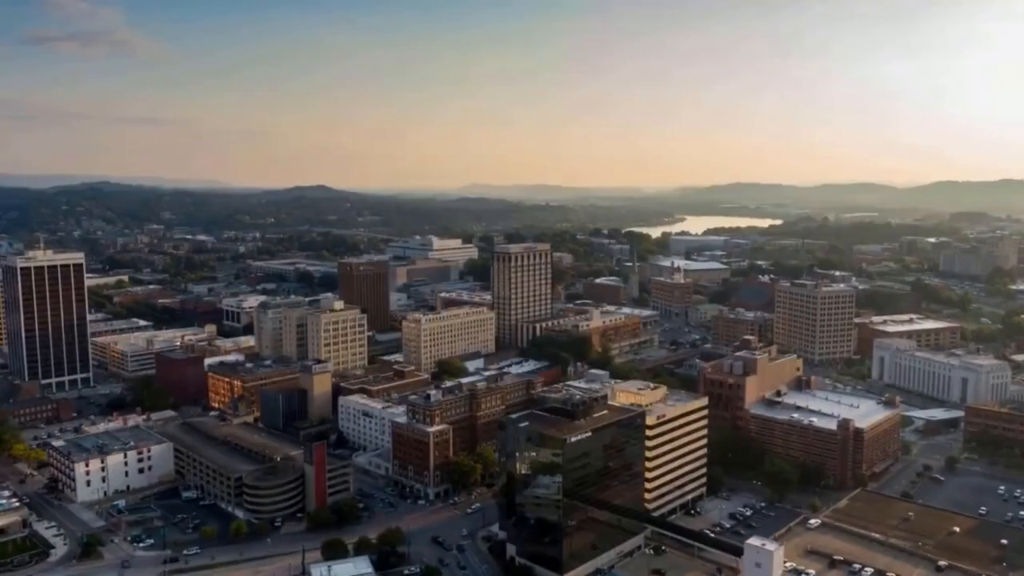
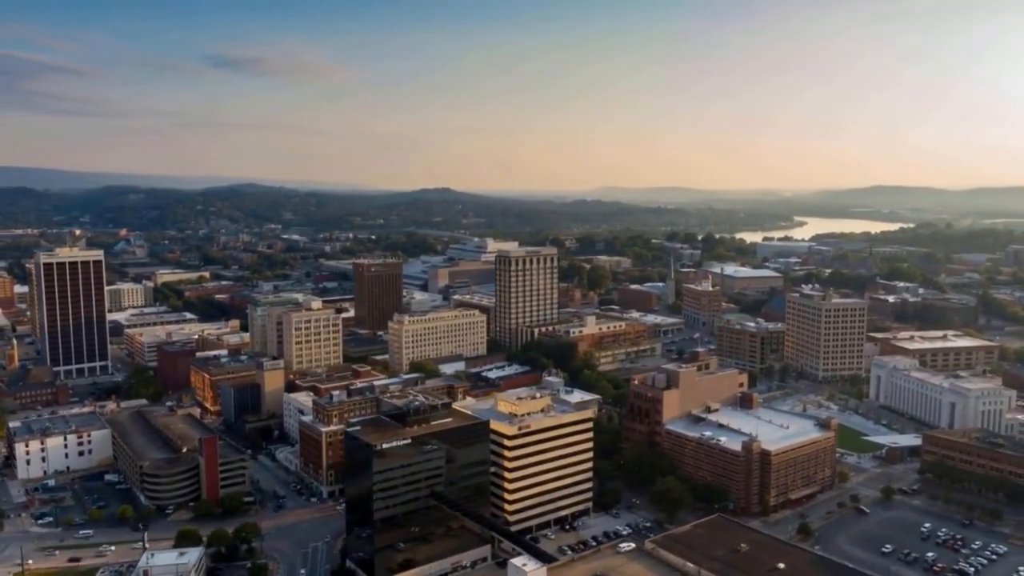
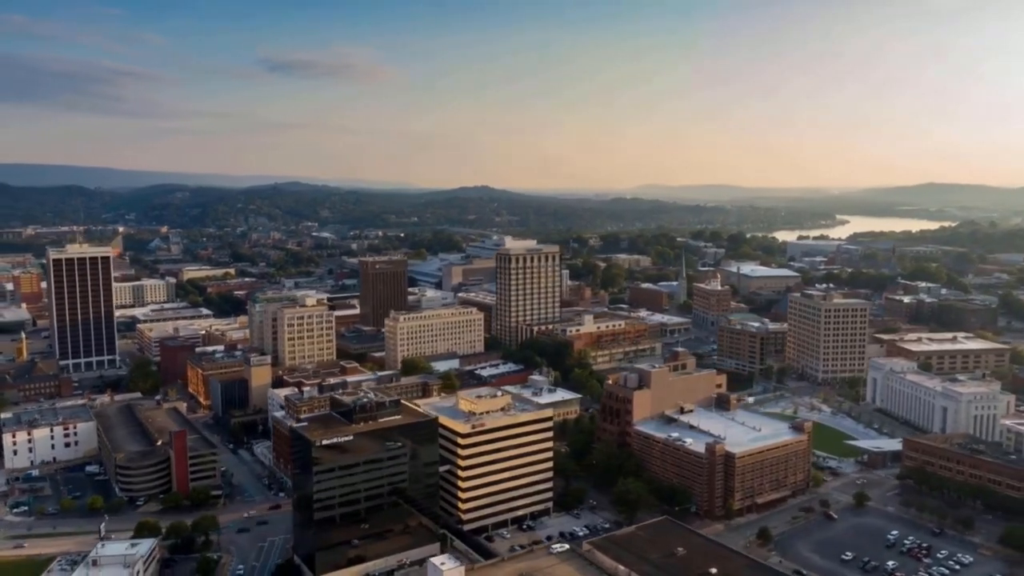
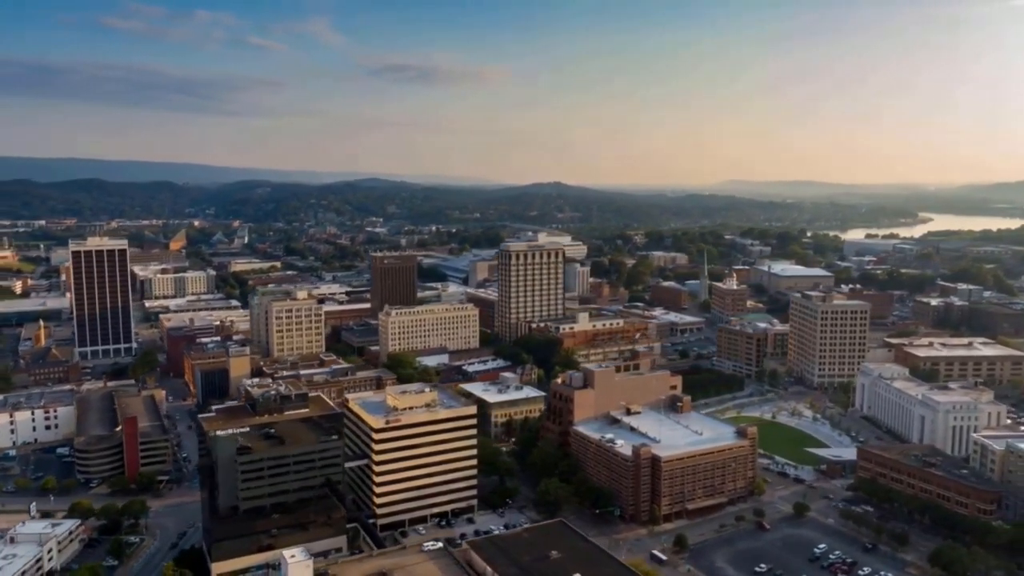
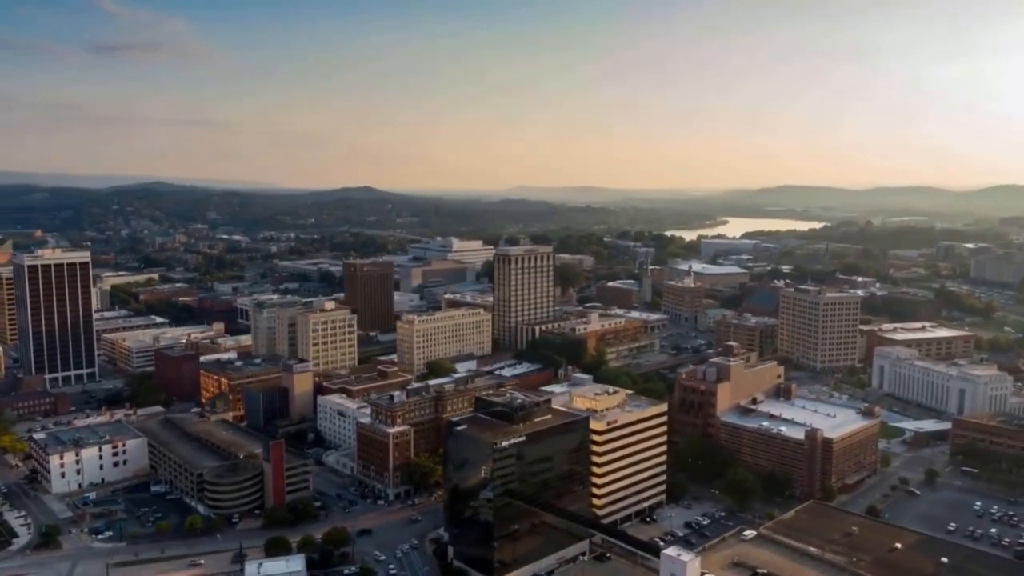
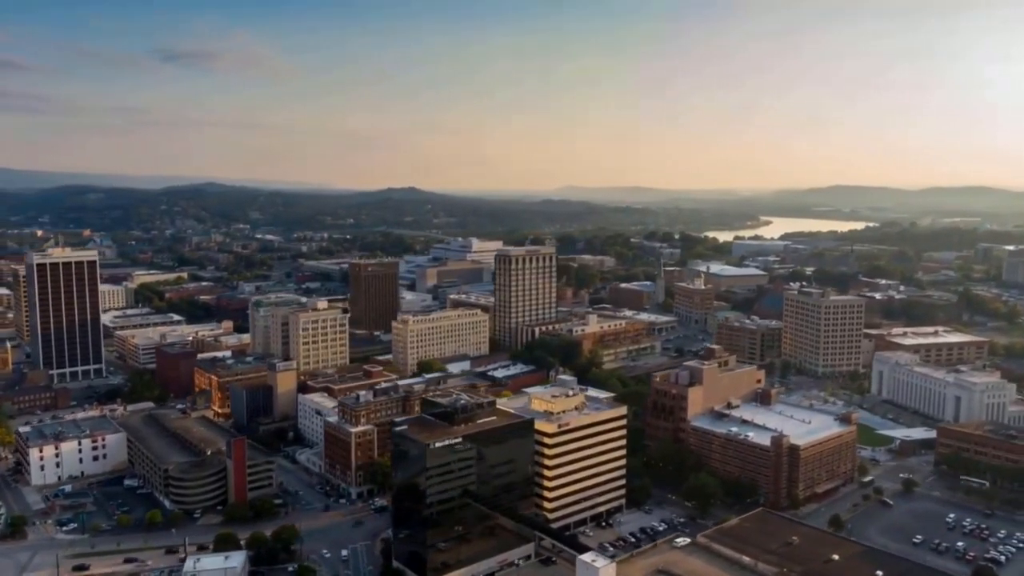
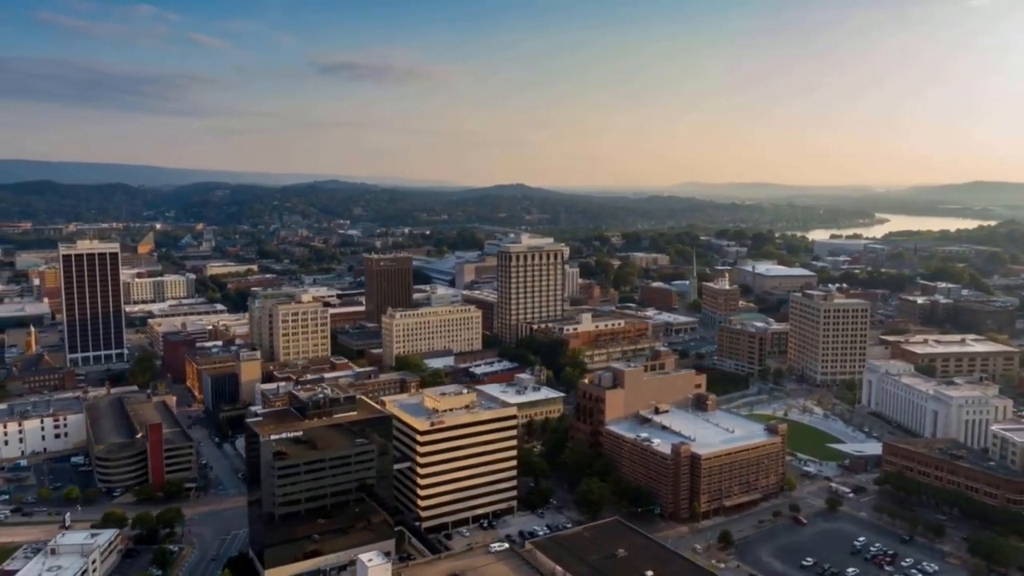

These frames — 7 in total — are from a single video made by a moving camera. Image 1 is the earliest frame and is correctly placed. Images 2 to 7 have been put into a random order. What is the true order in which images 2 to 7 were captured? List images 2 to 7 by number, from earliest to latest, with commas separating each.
5, 6, 2, 3, 7, 4
